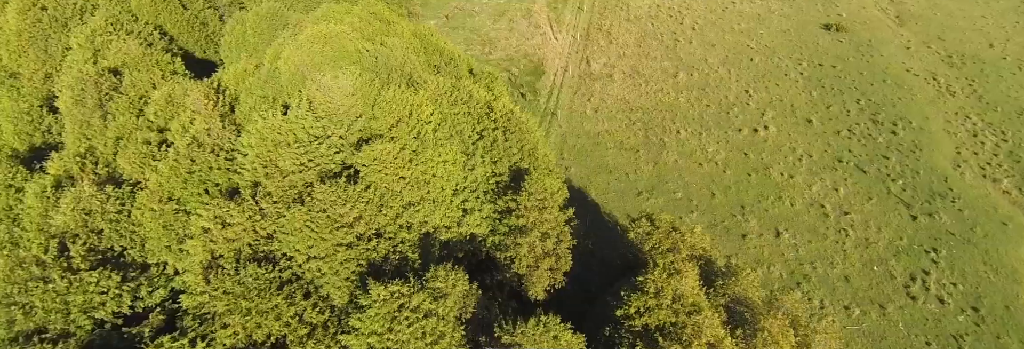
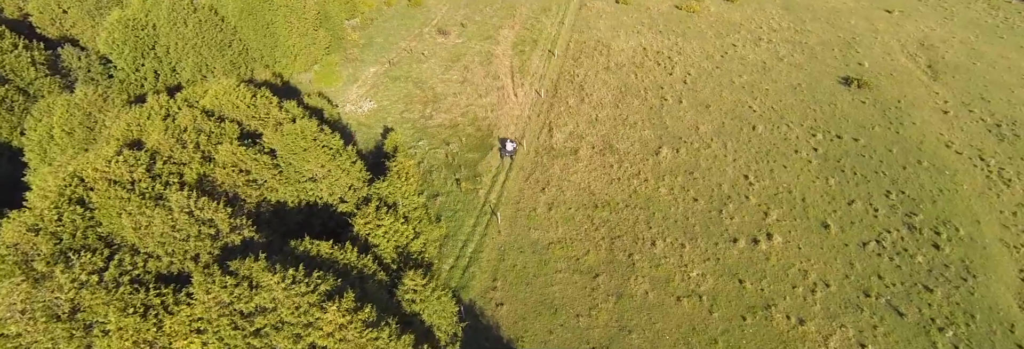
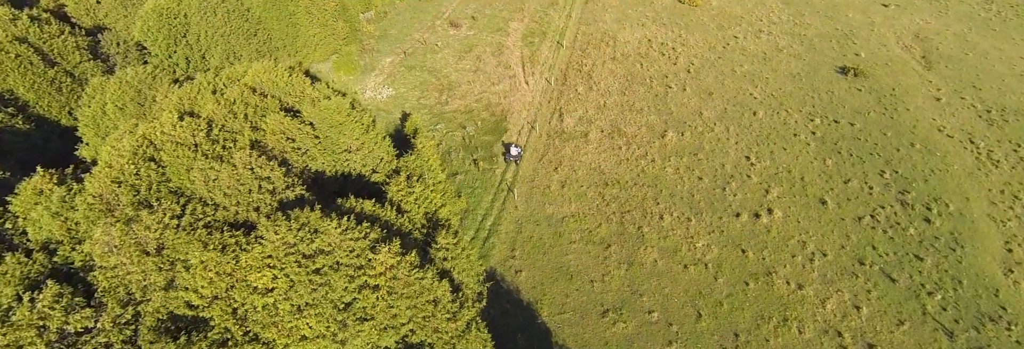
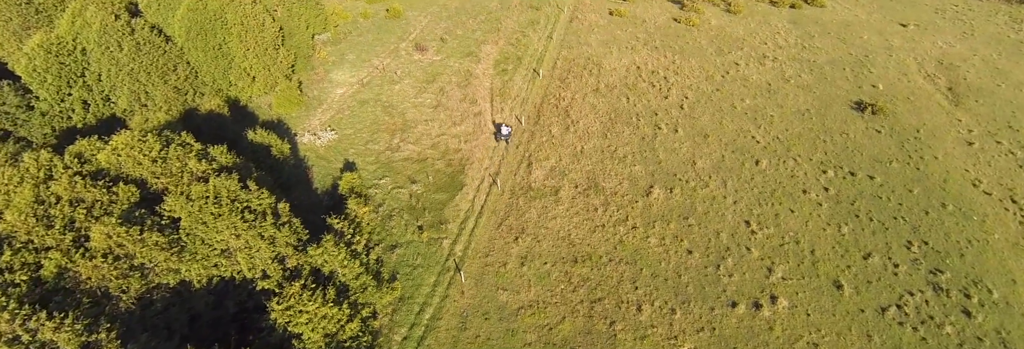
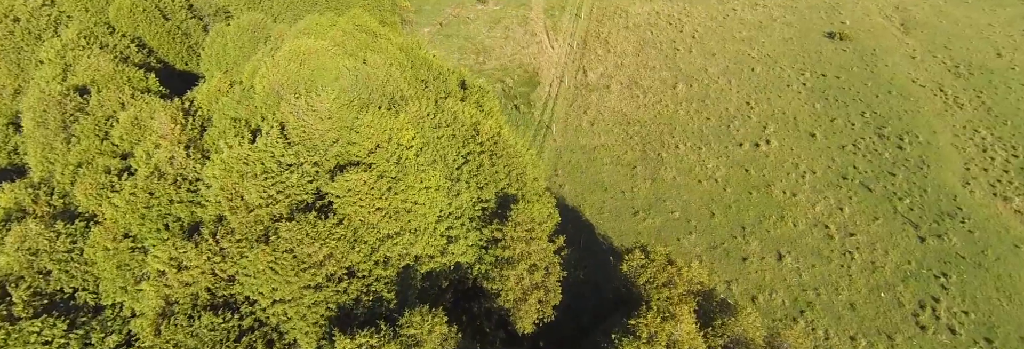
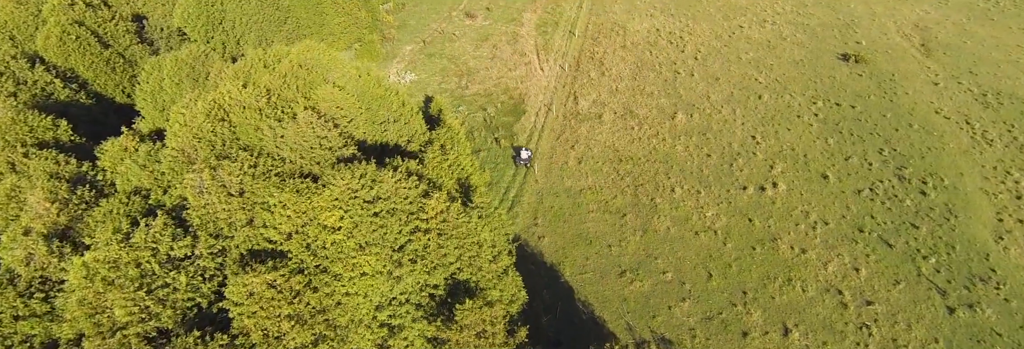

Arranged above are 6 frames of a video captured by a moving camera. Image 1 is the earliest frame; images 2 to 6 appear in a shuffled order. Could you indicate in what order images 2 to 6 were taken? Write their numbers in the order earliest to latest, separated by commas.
5, 6, 3, 2, 4
